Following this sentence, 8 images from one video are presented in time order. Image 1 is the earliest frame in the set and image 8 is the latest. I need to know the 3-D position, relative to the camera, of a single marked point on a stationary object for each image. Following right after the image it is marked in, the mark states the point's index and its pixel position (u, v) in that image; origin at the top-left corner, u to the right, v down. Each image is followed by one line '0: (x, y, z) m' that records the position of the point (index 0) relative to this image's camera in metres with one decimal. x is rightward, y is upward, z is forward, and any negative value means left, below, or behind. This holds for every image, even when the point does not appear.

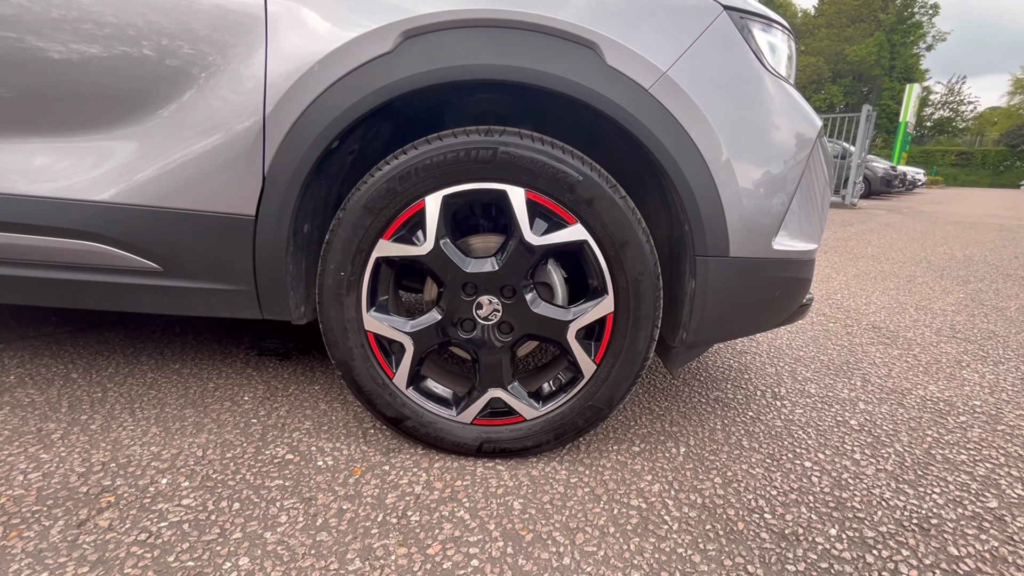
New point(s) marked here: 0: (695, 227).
0: (+0.4, +0.1, +1.1) m
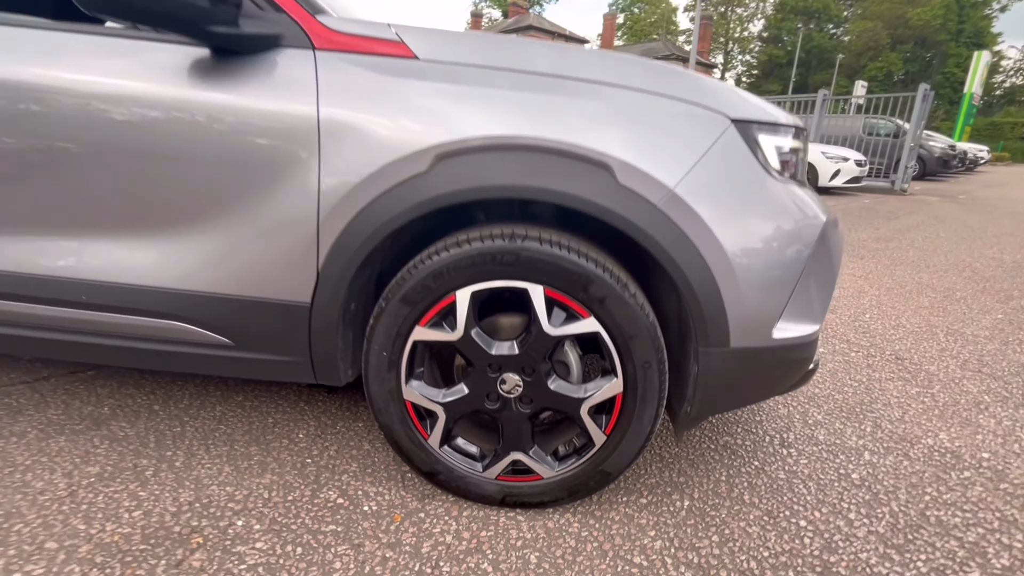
0: (+0.5, -0.1, +1.2) m
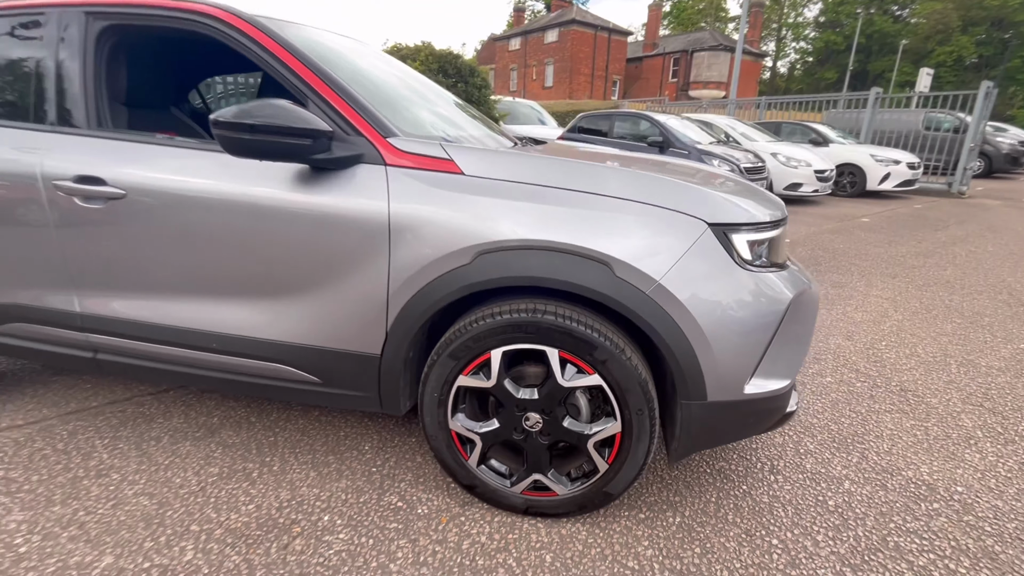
0: (+0.5, -0.3, +1.5) m
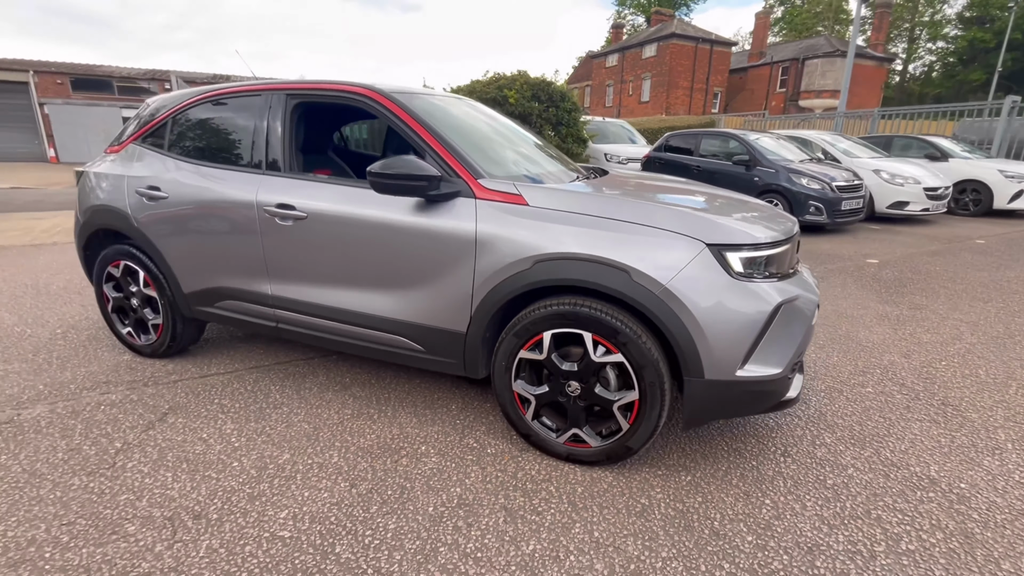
0: (+0.7, -0.3, +2.0) m
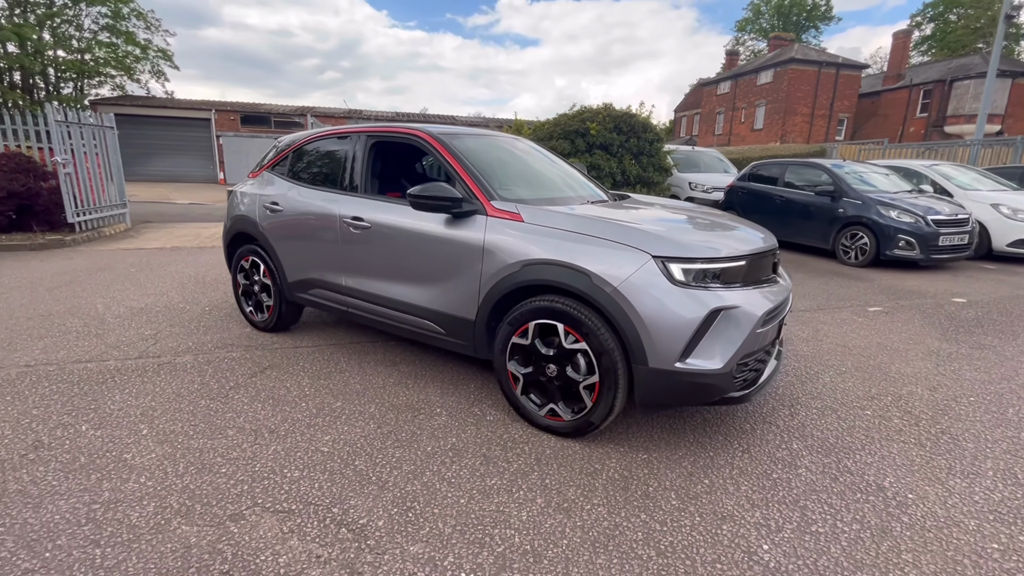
0: (+0.6, -0.3, +2.4) m
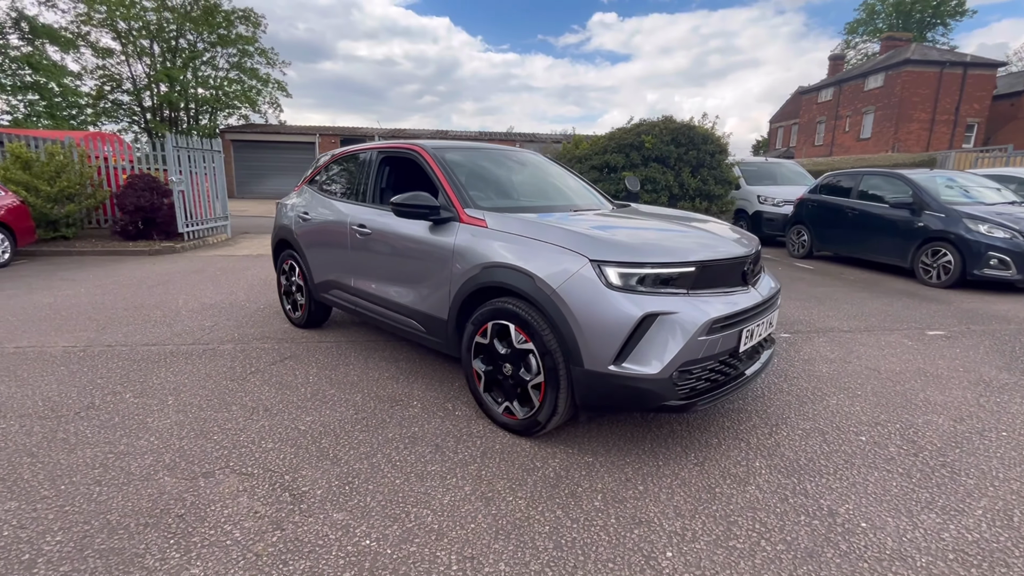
0: (+0.3, -0.3, +2.5) m
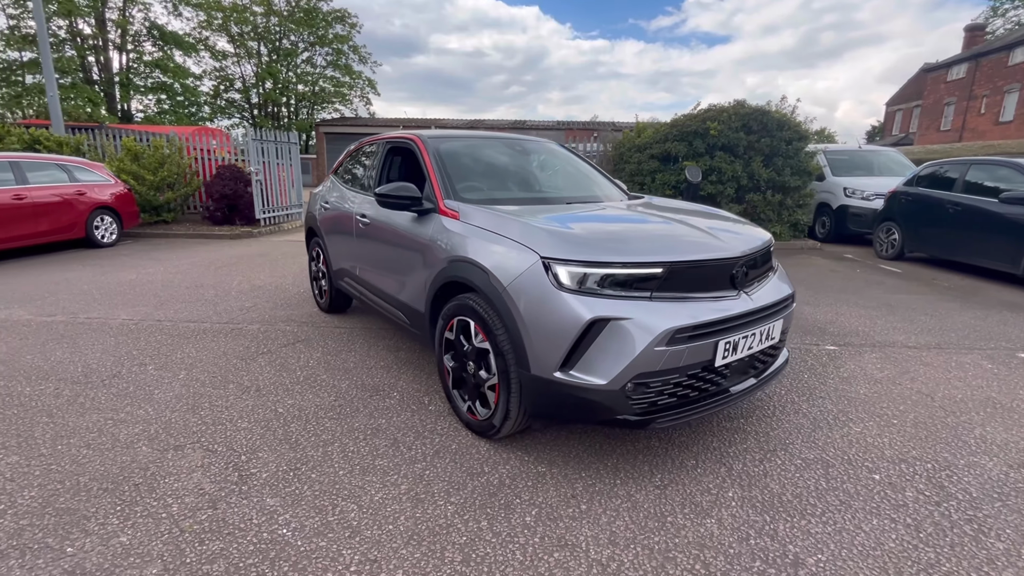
0: (0.0, -0.3, +2.3) m
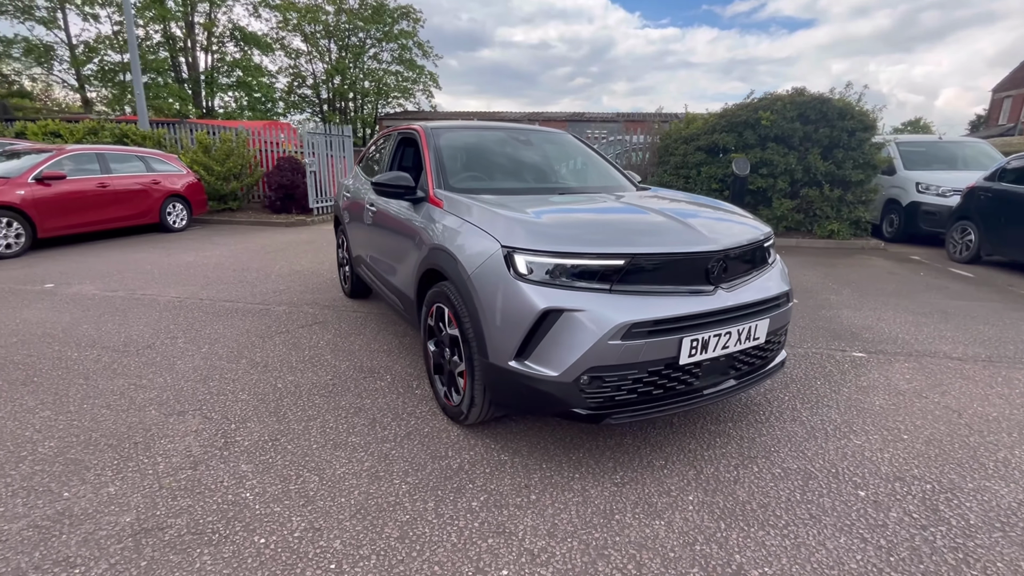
0: (-0.1, -0.3, +2.4) m
